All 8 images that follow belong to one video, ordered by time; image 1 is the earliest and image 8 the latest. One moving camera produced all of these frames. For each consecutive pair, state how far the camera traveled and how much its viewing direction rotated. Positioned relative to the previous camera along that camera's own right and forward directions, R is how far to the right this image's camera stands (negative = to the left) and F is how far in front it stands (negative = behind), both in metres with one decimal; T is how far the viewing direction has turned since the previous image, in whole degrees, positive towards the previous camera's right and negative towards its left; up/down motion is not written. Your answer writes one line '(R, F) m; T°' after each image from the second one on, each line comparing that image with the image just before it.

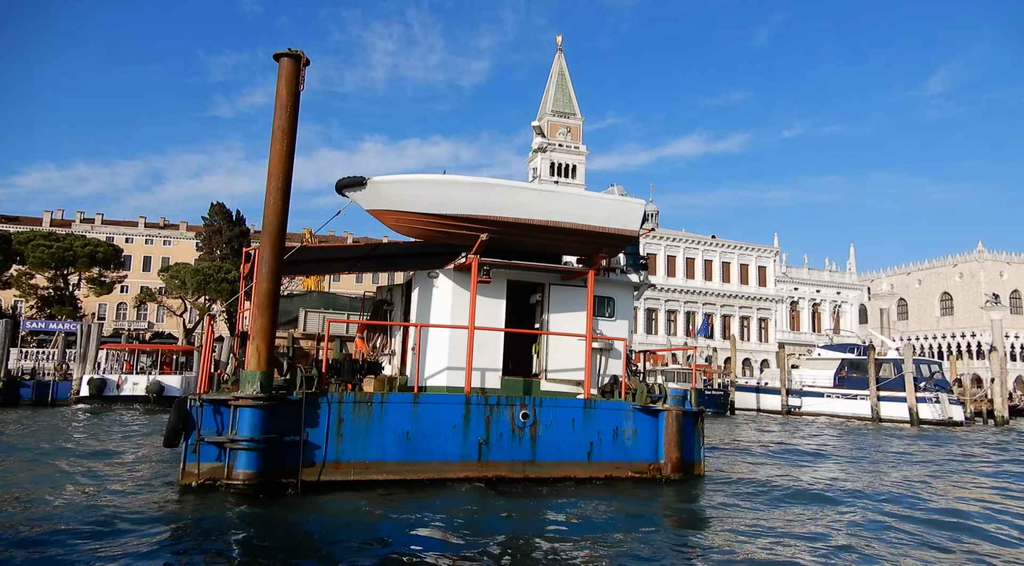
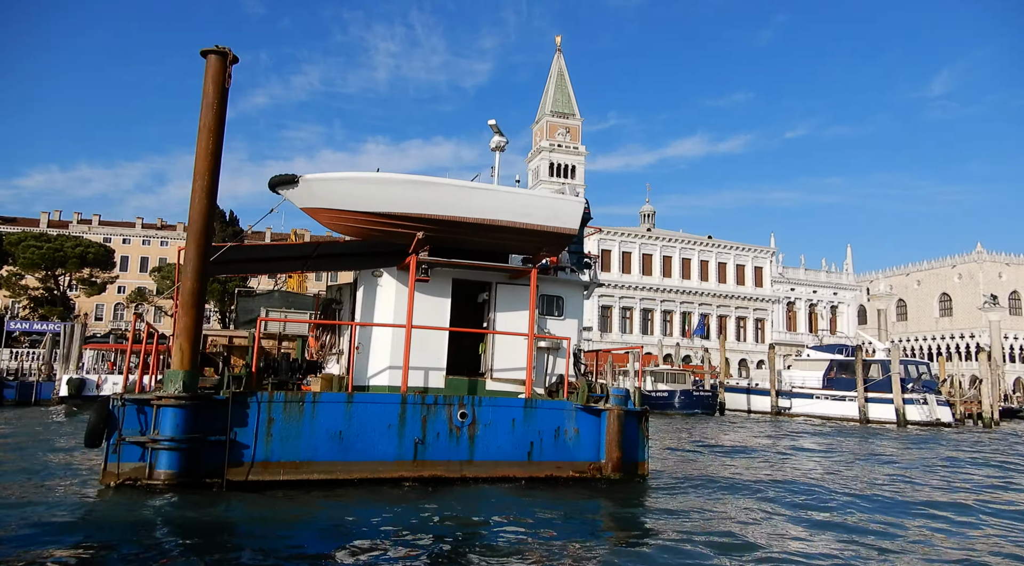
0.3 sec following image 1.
(+0.5, 0.0) m; 0°
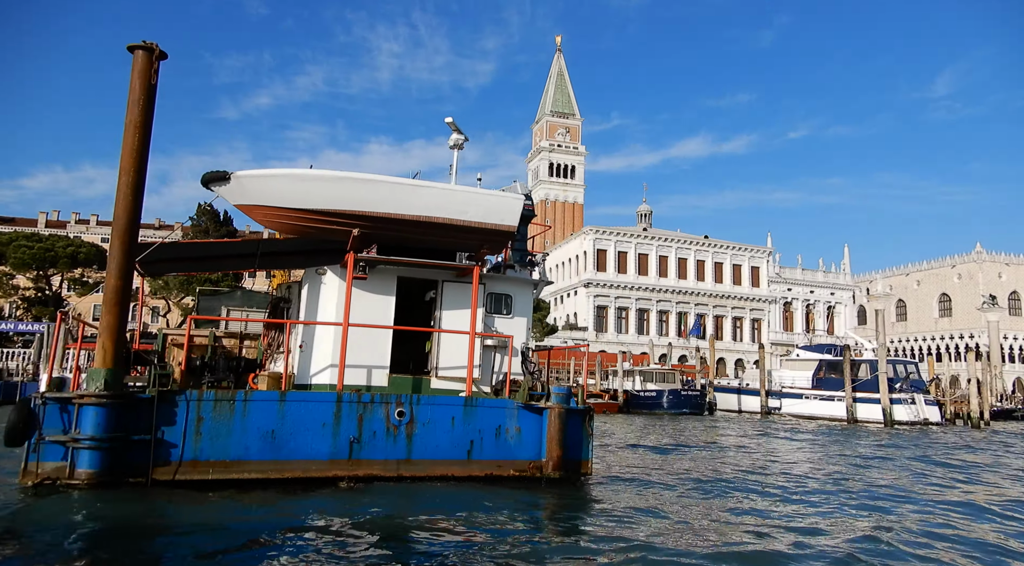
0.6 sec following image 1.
(+0.5, 0.0) m; 0°
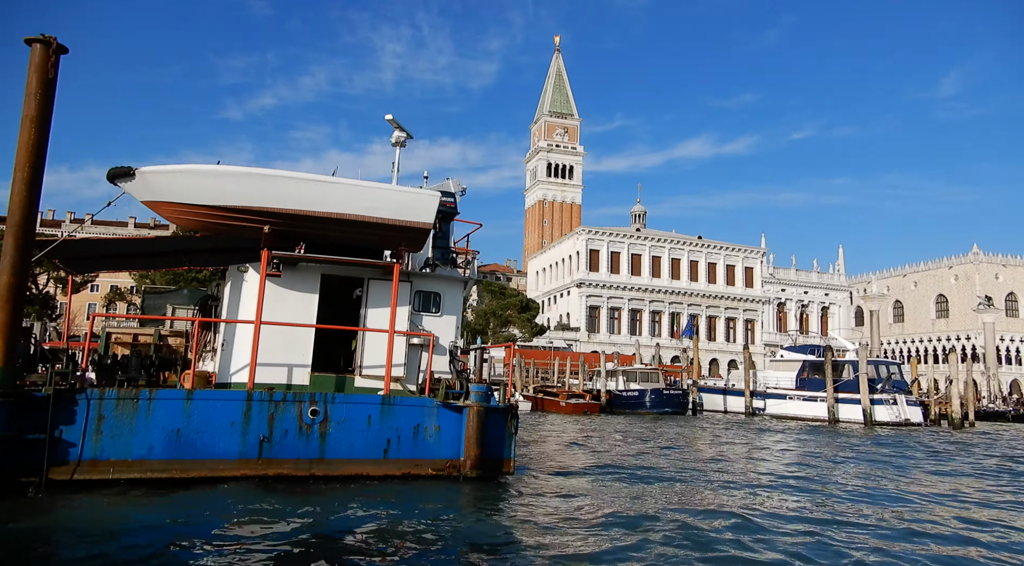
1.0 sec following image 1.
(+0.7, +0.1) m; 0°
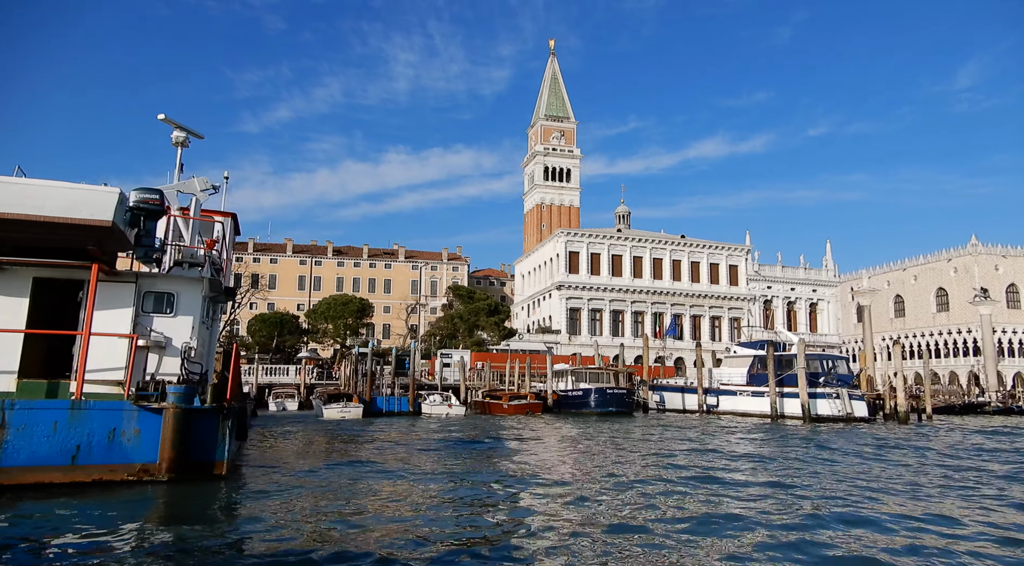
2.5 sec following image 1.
(+2.5, +0.2) m; 0°
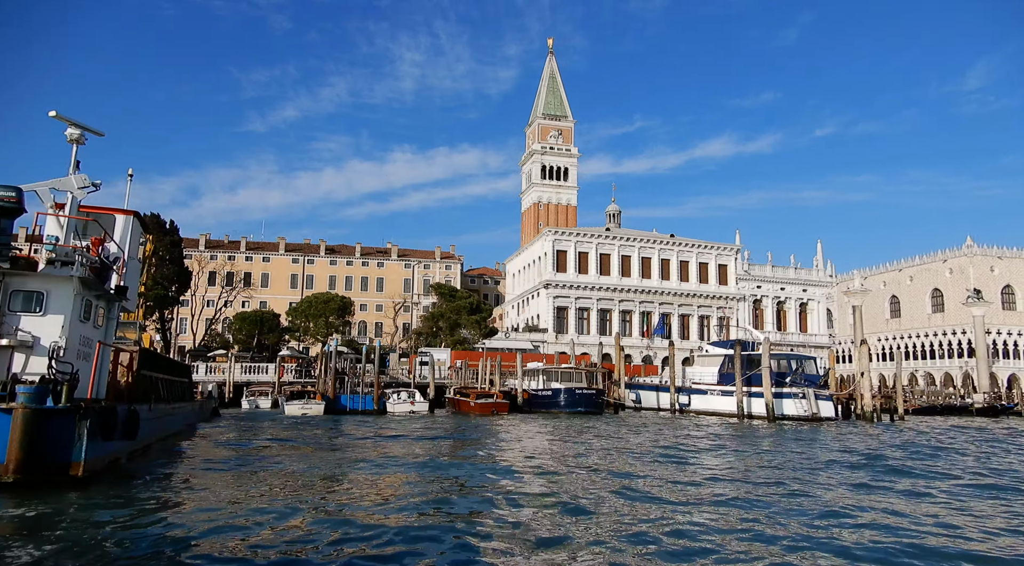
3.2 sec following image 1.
(+1.2, 0.0) m; 0°
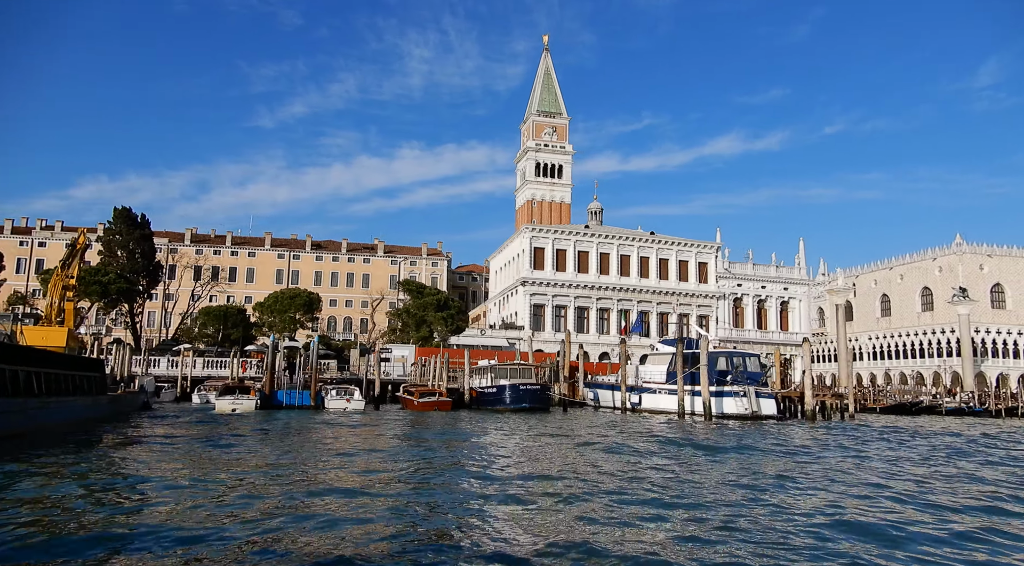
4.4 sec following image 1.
(+2.1, +0.1) m; 0°
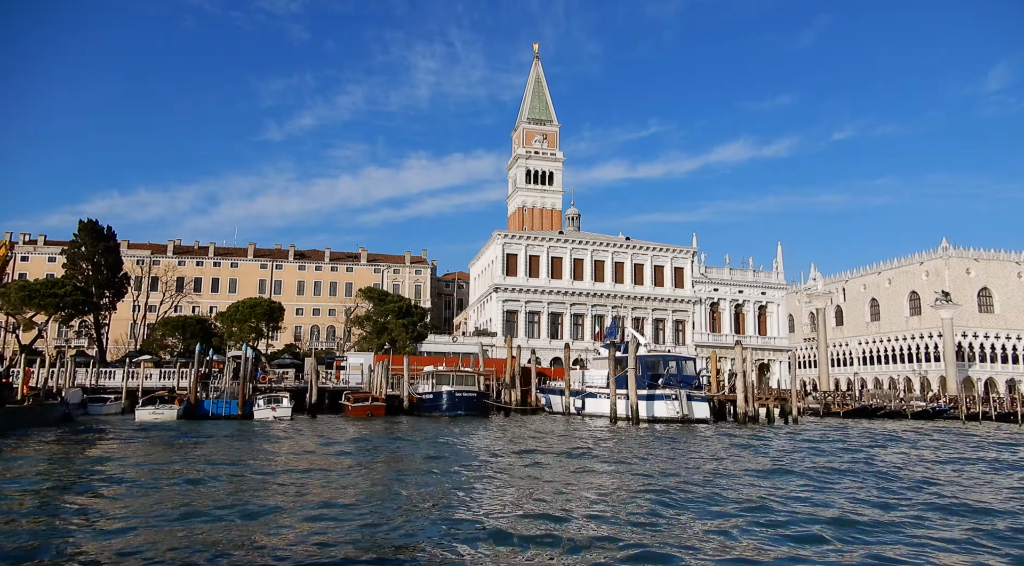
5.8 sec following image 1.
(+2.4, 0.0) m; 0°
